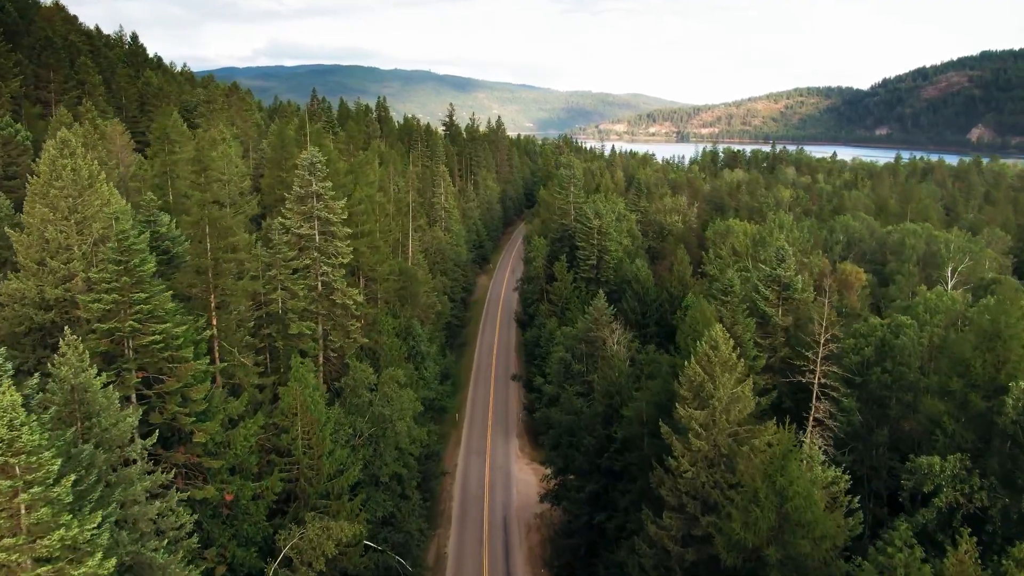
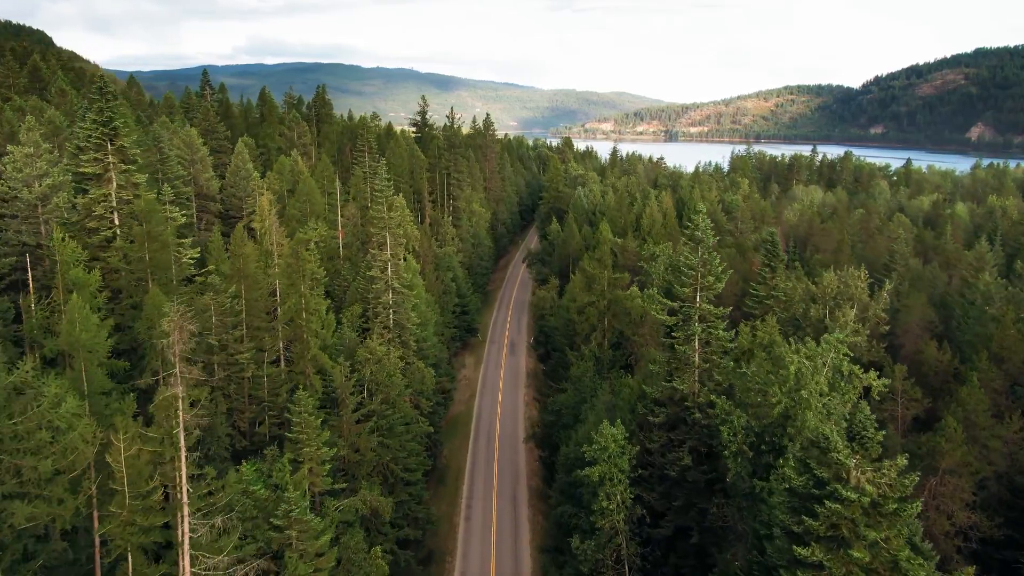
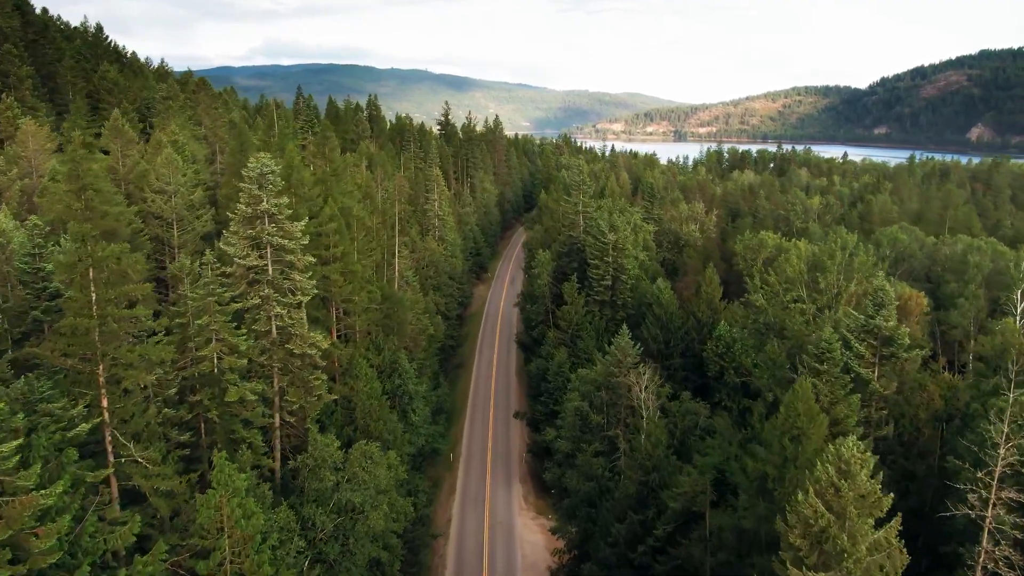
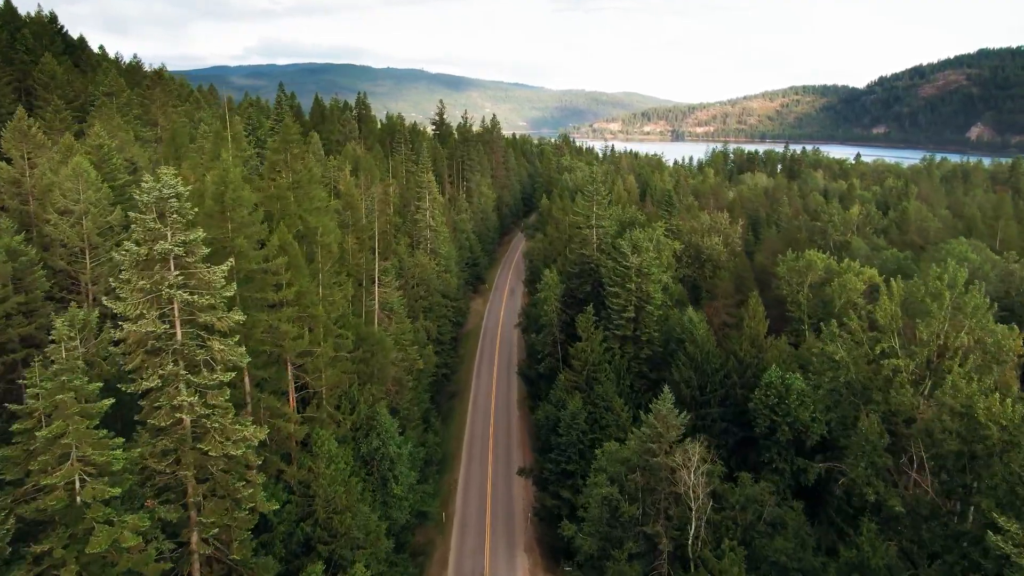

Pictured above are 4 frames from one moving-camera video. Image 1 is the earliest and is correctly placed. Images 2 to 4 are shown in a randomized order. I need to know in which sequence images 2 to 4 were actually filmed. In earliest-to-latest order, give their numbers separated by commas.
3, 4, 2
